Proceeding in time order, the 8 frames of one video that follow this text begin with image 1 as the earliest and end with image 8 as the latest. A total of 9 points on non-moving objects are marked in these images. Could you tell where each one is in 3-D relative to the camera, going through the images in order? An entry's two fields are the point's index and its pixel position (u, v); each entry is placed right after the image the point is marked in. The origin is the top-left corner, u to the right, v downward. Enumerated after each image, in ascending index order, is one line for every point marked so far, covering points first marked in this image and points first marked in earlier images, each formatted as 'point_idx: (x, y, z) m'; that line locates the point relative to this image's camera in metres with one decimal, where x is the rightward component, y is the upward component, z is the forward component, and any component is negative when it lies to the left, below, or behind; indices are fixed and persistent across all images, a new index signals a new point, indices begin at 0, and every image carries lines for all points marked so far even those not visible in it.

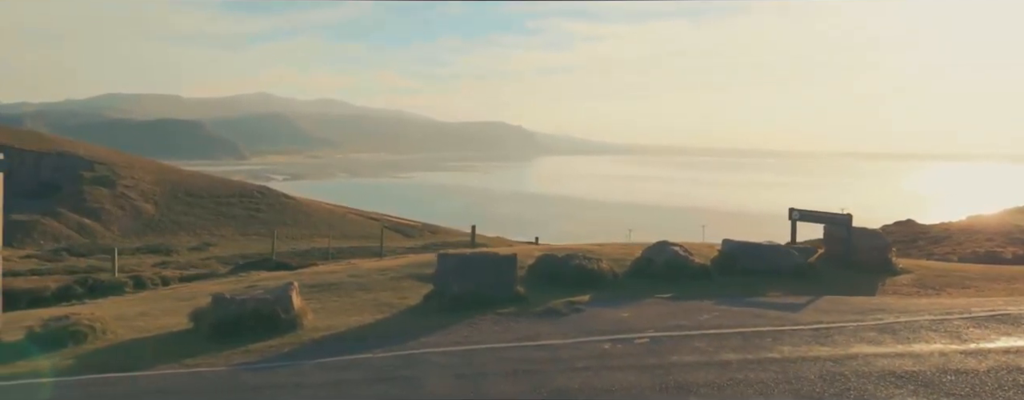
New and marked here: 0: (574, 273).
0: (+1.4, -1.5, +13.9) m
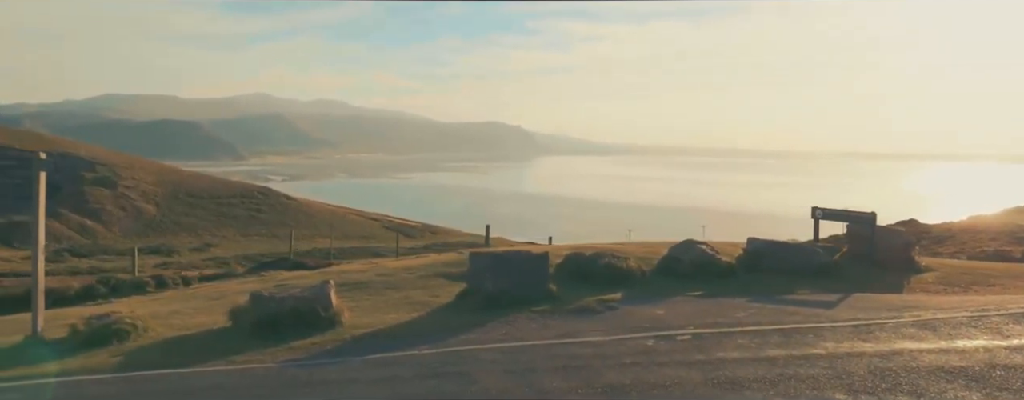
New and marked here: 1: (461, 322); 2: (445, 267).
0: (+2.0, -1.5, +14.0) m
1: (-0.9, -2.1, +11.7) m
2: (-1.6, -1.6, +16.1) m
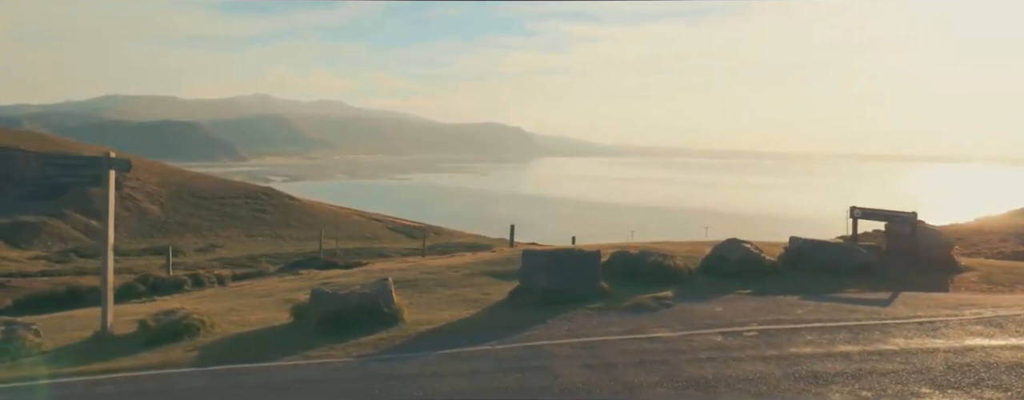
0: (+3.0, -1.5, +14.1) m
1: (+0.2, -2.1, +11.8) m
2: (-0.5, -1.6, +16.3) m
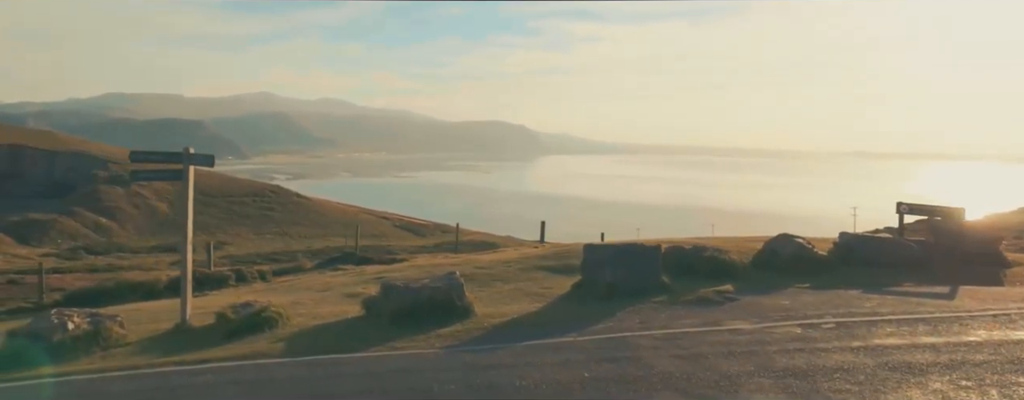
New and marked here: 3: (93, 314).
0: (+4.3, -1.4, +14.3) m
1: (+1.4, -2.0, +12.0) m
2: (+0.8, -1.5, +16.5) m
3: (-7.1, -1.9, +11.2) m
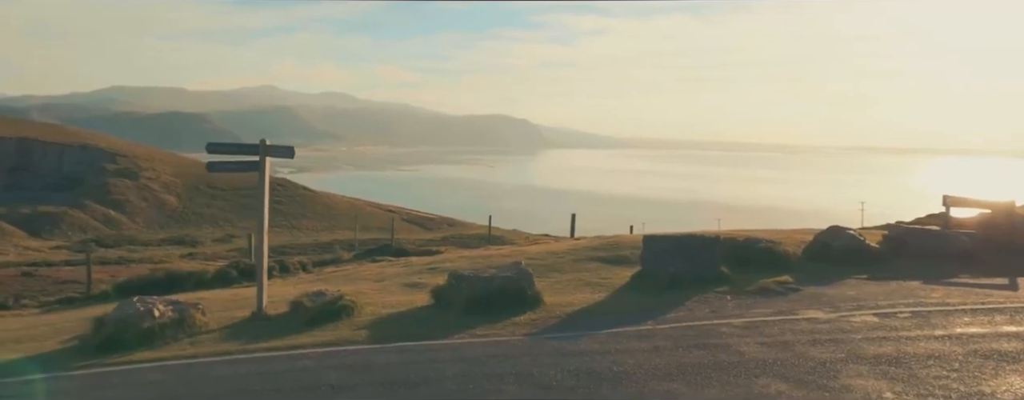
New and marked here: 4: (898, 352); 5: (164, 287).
0: (+5.6, -1.2, +14.5) m
1: (+2.7, -1.9, +12.2) m
2: (+2.0, -1.3, +16.7) m
3: (-5.9, -1.8, +11.5) m
4: (+4.9, -1.9, +8.4) m
5: (-10.4, -2.6, +19.9) m
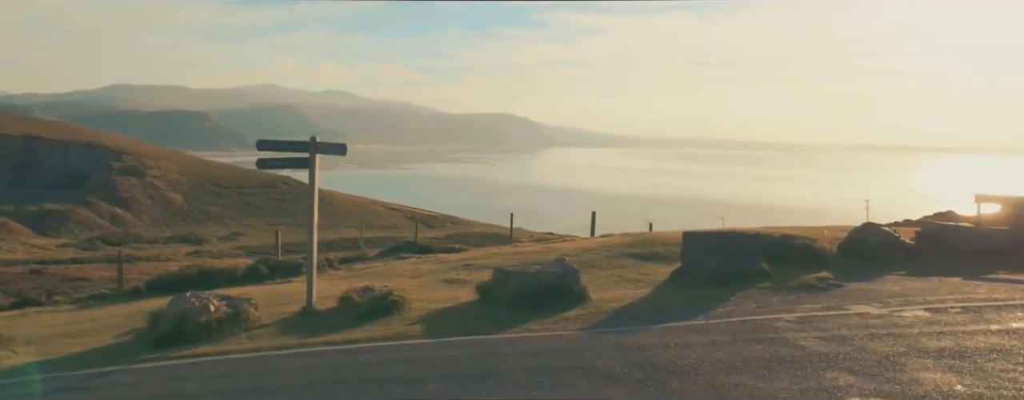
0: (+6.4, -1.1, +14.6) m
1: (+3.5, -1.8, +12.3) m
2: (+2.9, -1.2, +16.8) m
3: (-5.0, -1.7, +11.6) m
4: (+5.7, -1.9, +8.5) m
5: (-9.5, -2.5, +20.0) m
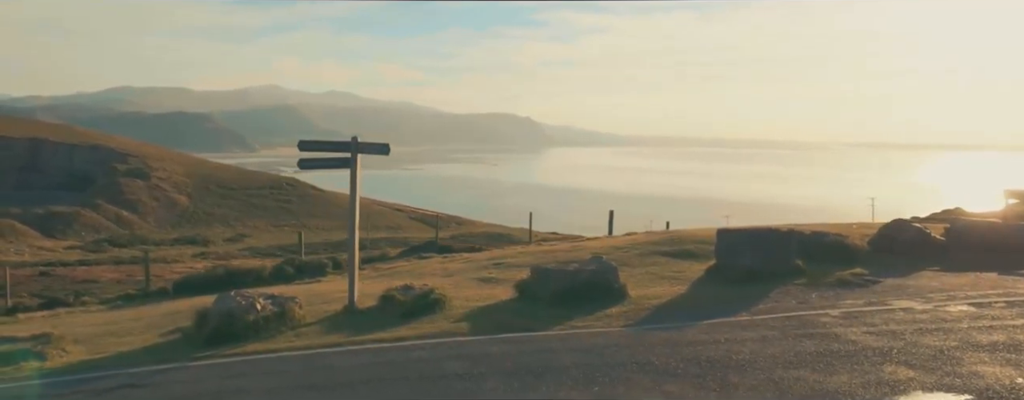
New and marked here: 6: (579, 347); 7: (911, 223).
0: (+7.2, -1.1, +14.6) m
1: (+4.2, -1.7, +12.4) m
2: (+3.6, -1.2, +16.8) m
3: (-4.3, -1.7, +11.7) m
4: (+6.4, -1.8, +8.5) m
5: (-8.8, -2.5, +20.2) m
6: (+0.9, -2.0, +9.2) m
7: (+9.9, -0.6, +16.4) m
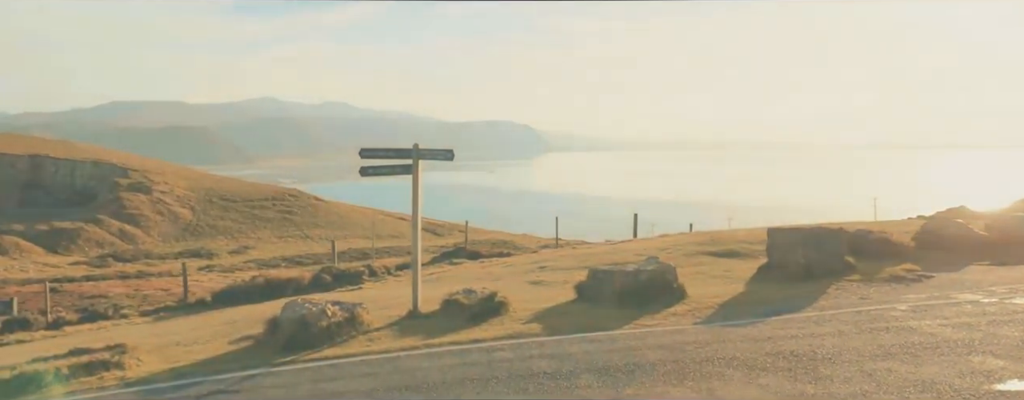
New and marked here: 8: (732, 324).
0: (+8.3, -1.0, +14.8) m
1: (+5.4, -1.7, +12.6) m
2: (+4.8, -1.2, +17.0) m
3: (-3.1, -1.8, +11.9) m
4: (+7.6, -1.7, +8.7) m
5: (-7.6, -2.8, +20.3) m
6: (+2.1, -2.1, +9.3) m
7: (+11.0, -0.5, +16.6) m
8: (+3.4, -1.9, +10.2) m
